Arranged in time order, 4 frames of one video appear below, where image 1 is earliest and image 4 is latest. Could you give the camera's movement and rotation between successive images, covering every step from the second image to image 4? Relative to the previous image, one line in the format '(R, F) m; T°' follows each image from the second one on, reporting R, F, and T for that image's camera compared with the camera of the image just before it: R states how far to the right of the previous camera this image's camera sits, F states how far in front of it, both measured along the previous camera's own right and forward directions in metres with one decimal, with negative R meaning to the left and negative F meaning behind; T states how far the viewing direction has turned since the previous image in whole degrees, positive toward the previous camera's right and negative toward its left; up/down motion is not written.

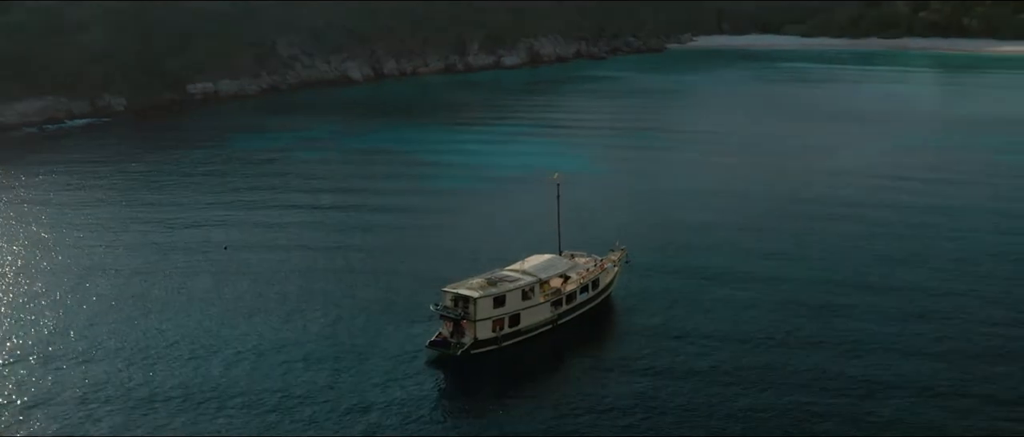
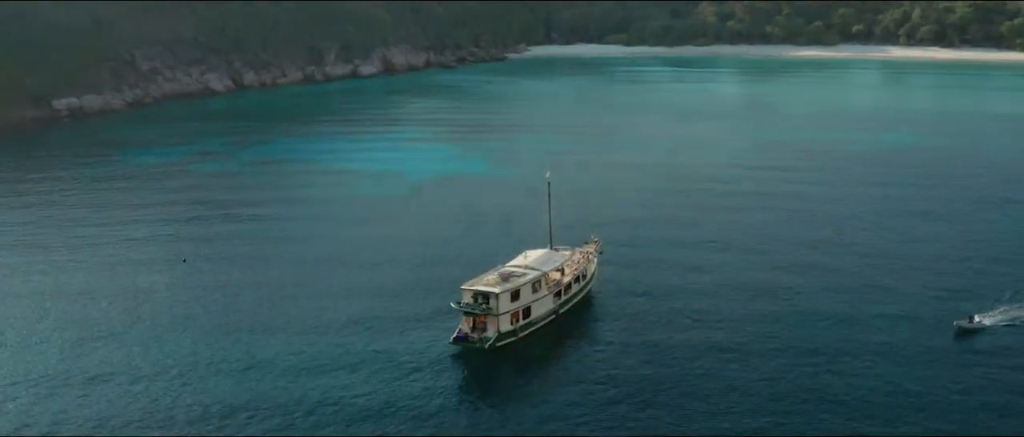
(-7.0, -0.9) m; +13°
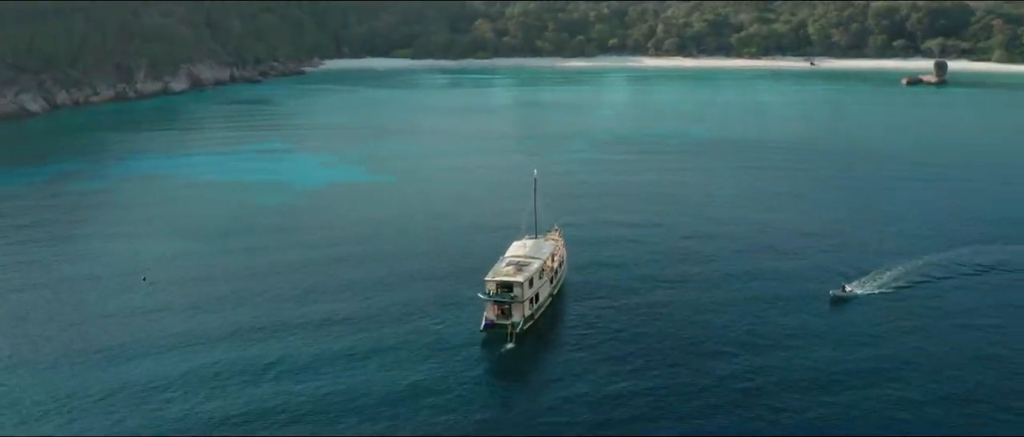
(-10.7, -2.4) m; +18°
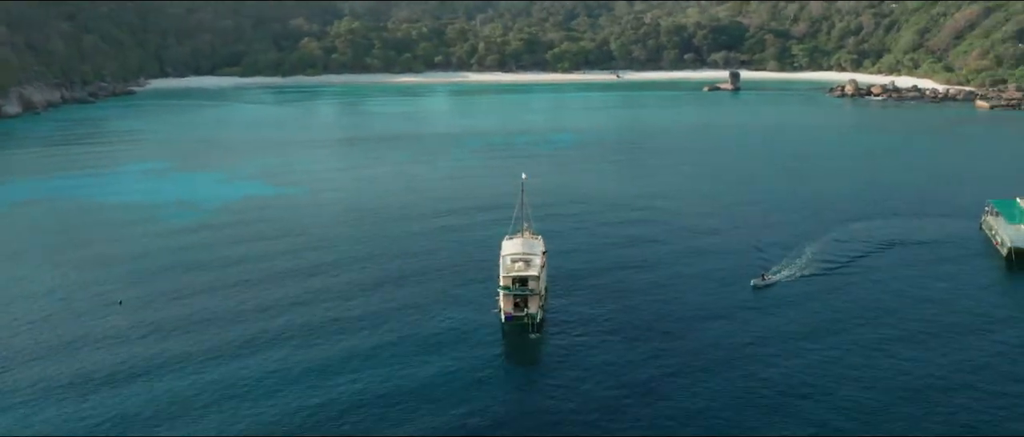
(-9.8, -2.7) m; +15°
